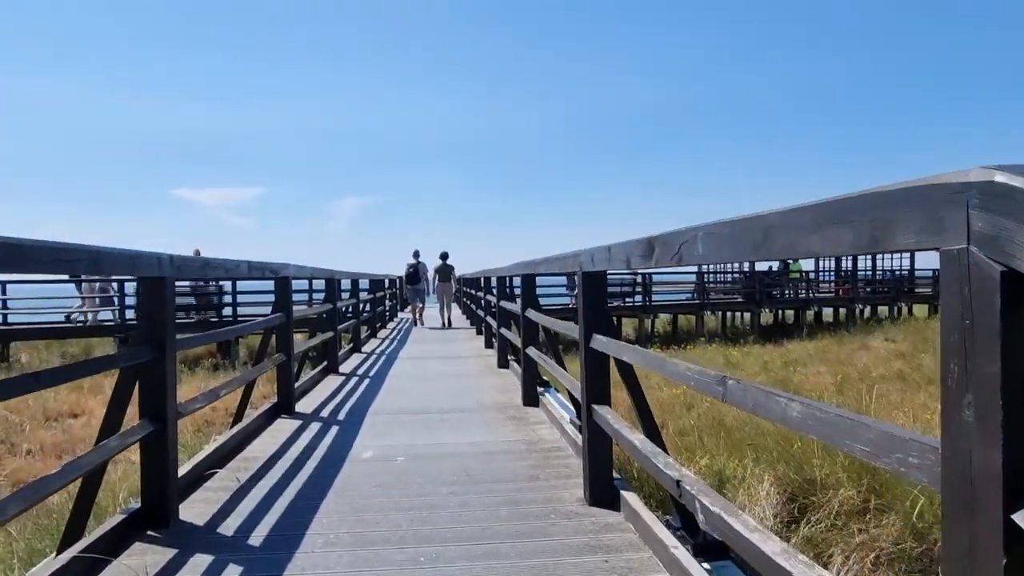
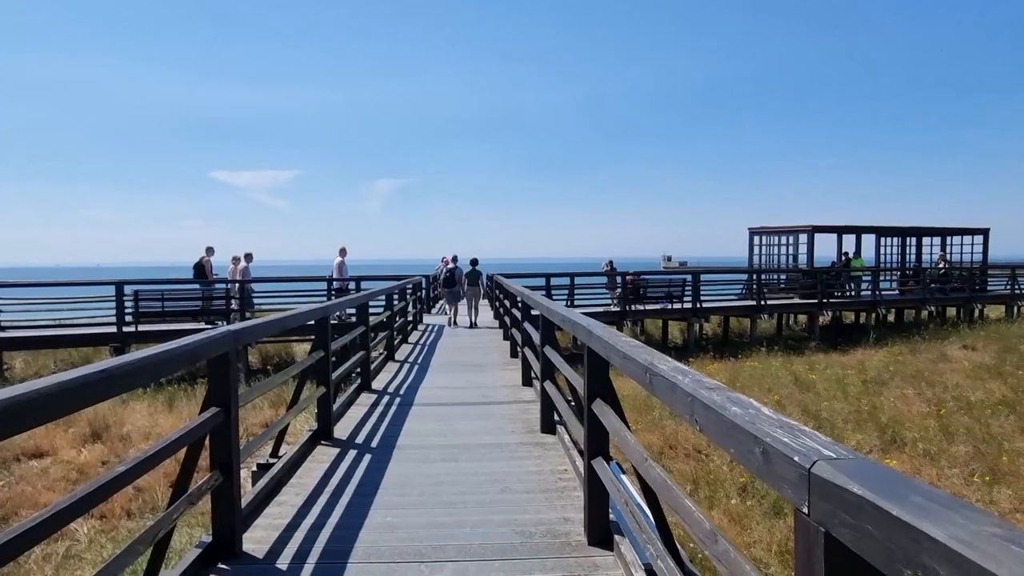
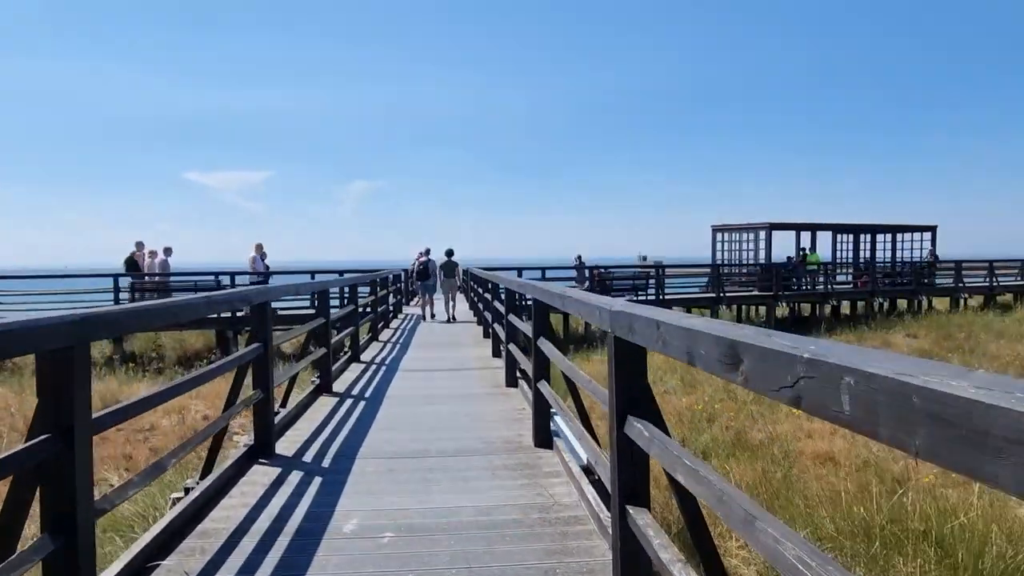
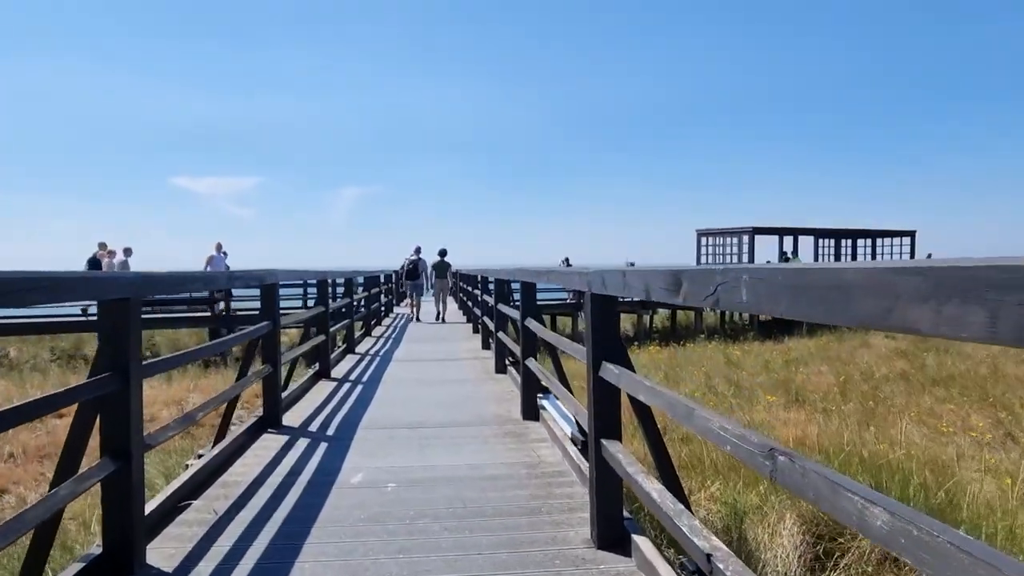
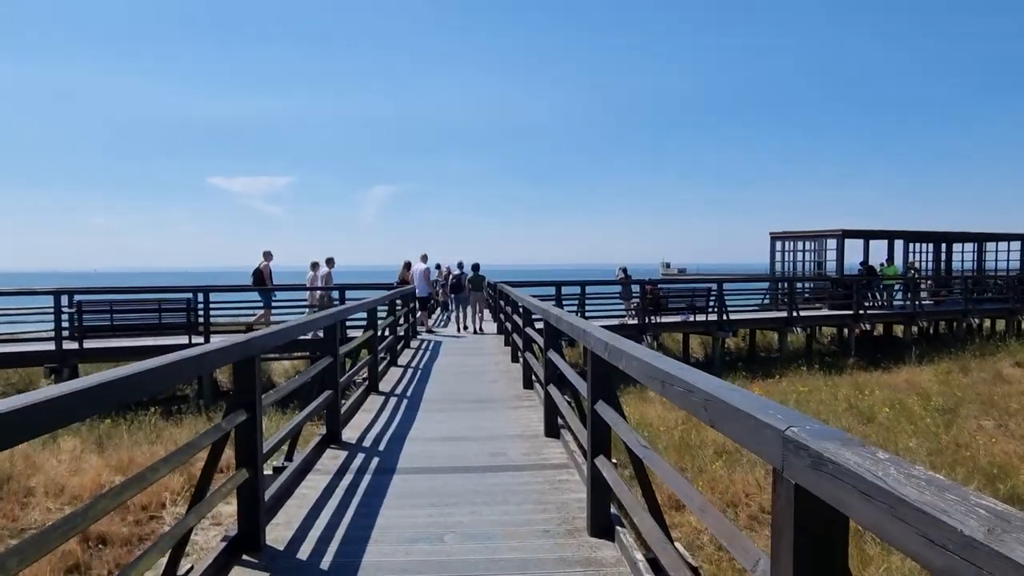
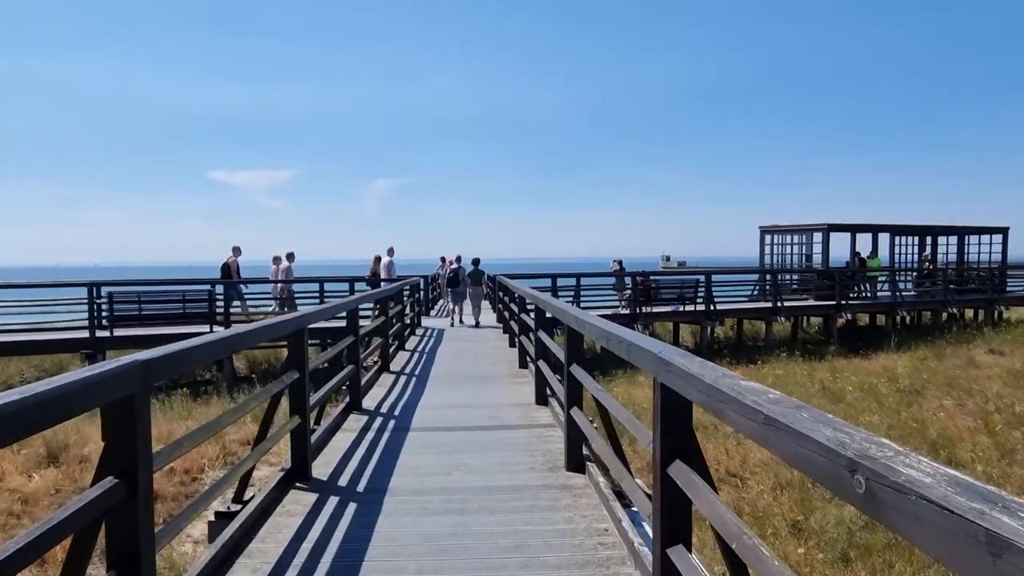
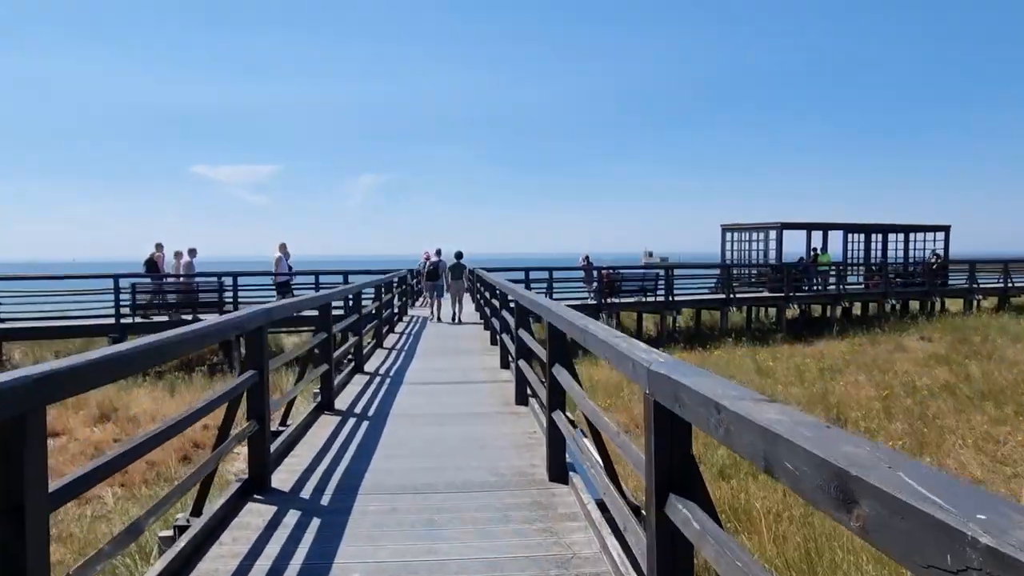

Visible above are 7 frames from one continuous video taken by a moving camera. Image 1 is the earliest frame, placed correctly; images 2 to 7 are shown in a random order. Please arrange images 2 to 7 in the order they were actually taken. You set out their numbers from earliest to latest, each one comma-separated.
4, 3, 7, 2, 6, 5
